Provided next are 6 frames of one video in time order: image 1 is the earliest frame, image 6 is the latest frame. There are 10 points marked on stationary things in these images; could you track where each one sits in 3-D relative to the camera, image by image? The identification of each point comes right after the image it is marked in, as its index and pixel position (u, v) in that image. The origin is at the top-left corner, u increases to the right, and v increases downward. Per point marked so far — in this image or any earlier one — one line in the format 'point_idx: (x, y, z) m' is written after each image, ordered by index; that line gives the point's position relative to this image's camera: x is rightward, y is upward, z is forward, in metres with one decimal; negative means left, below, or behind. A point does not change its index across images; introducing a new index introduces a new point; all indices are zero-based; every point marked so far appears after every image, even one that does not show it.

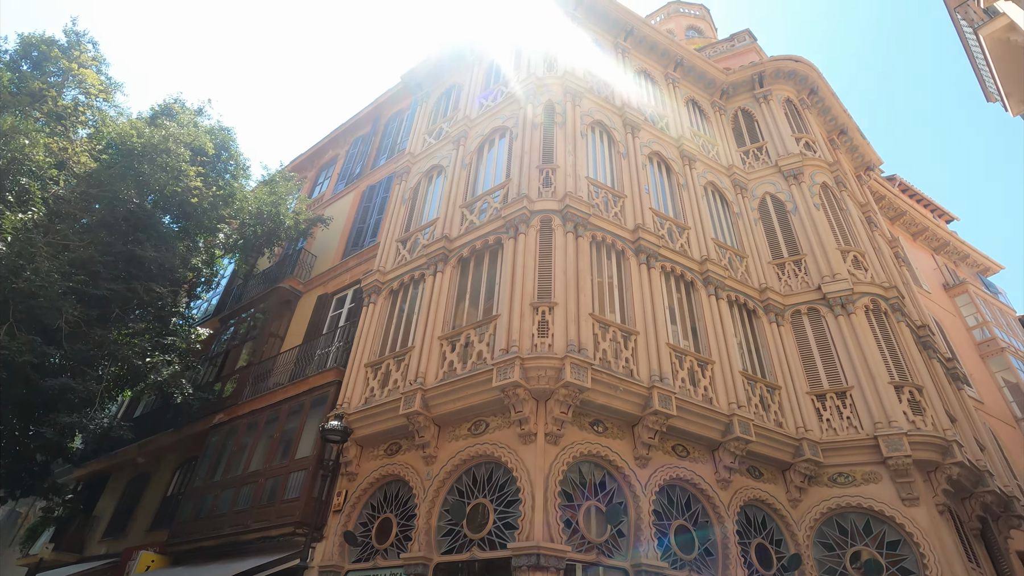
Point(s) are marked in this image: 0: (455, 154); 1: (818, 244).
0: (-1.8, +4.1, +16.5) m
1: (+8.9, +1.3, +15.5) m
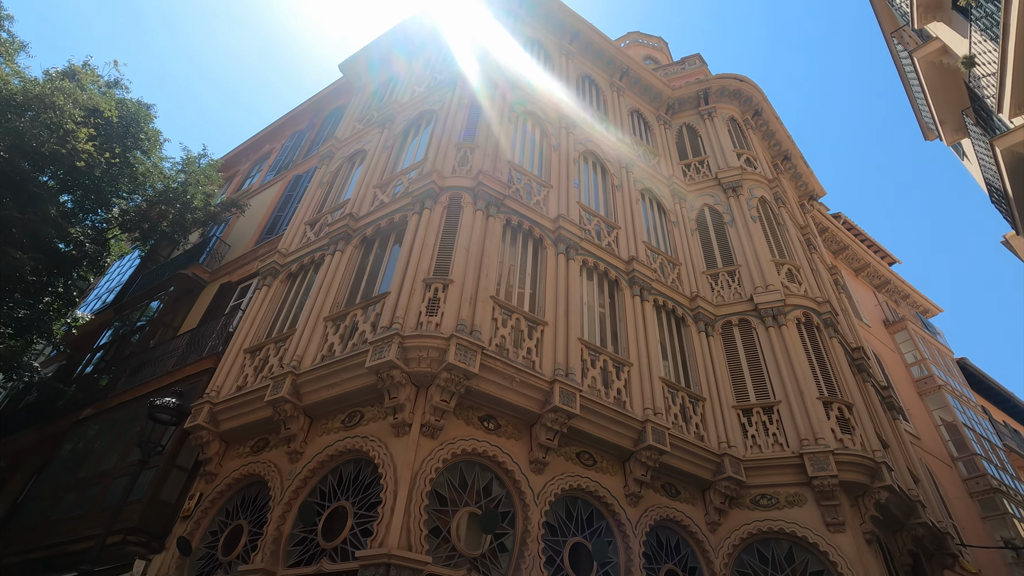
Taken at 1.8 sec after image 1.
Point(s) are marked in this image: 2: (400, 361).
0: (-3.8, +4.3, +15.4) m
1: (+6.7, +0.9, +14.8) m
2: (-1.8, -1.2, +8.7) m
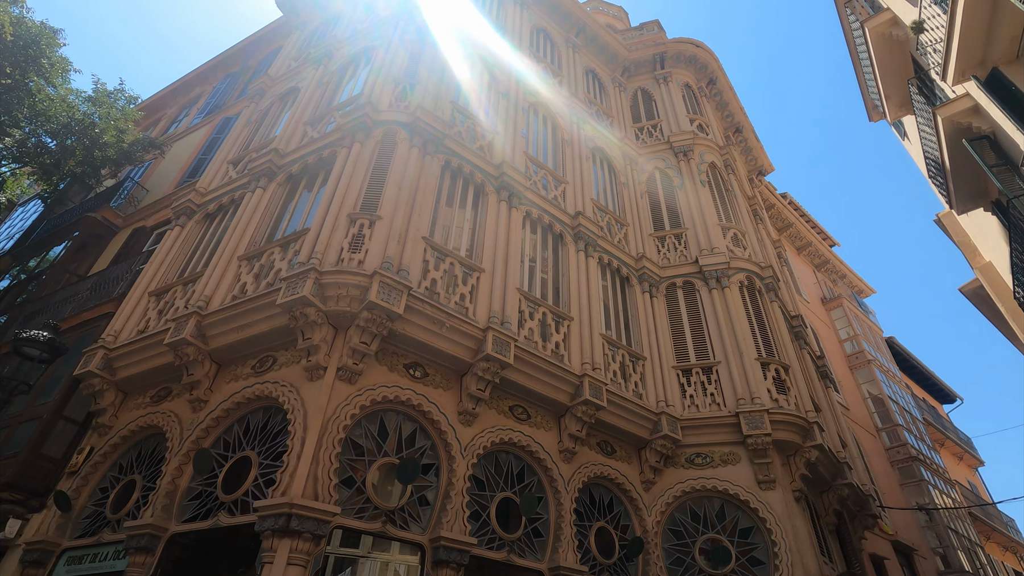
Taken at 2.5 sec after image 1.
0: (-5.3, +5.7, +14.2) m
1: (+5.2, +1.9, +14.6) m
2: (-2.9, -0.2, +7.8) m
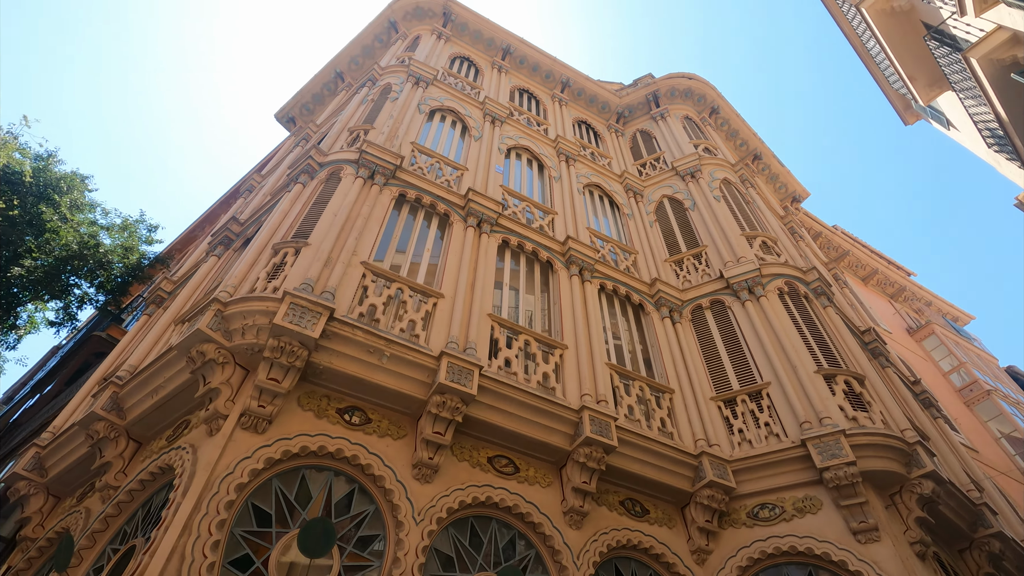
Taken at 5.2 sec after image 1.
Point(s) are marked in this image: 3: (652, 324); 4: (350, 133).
0: (-5.8, +3.5, +14.2) m
1: (+4.9, +1.3, +12.7) m
2: (-3.6, -0.6, +6.5) m
3: (+2.9, -0.7, +10.9) m
4: (-3.3, +3.2, +10.9) m
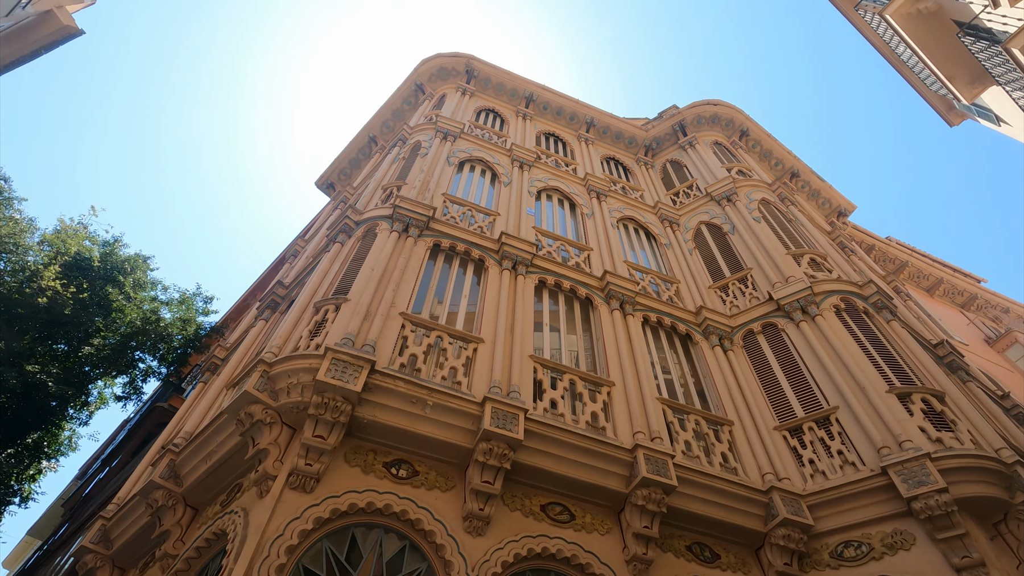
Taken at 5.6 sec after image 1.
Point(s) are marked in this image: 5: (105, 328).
0: (-5.0, +1.9, +14.8) m
1: (+5.8, +0.8, +12.3) m
2: (-3.1, -1.3, +6.6) m
3: (+3.7, -1.3, +10.5) m
4: (-2.7, +2.0, +11.3) m
5: (-12.8, -1.1, +16.7) m
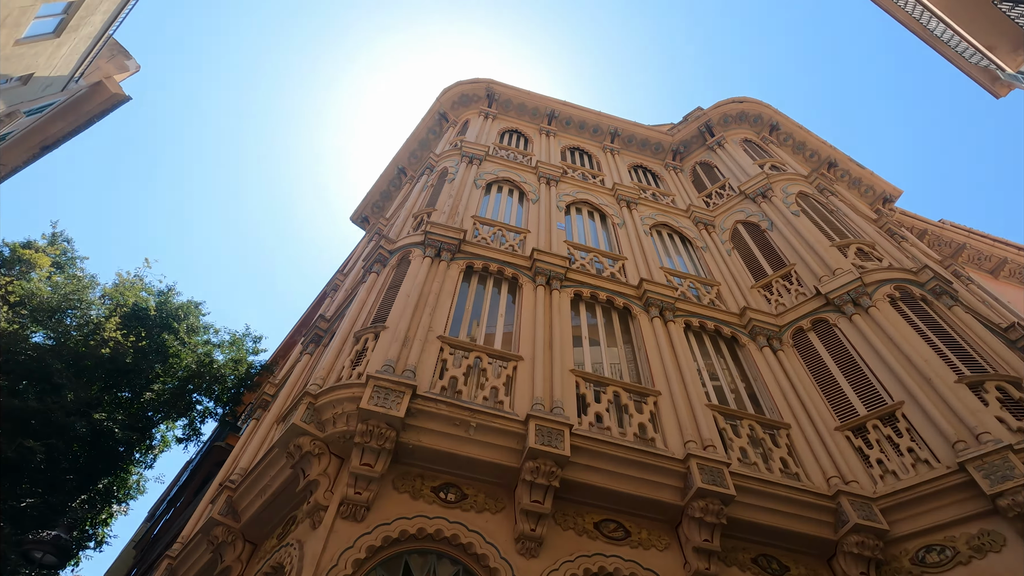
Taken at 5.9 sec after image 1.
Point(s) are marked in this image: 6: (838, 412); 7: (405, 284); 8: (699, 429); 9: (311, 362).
0: (-4.1, +1.0, +15.1) m
1: (+6.5, +0.9, +11.8) m
2: (-2.5, -1.7, +6.7) m
3: (+4.5, -1.3, +10.1) m
4: (-2.1, +1.5, +11.5) m
5: (-11.4, -2.7, +17.5) m
6: (+5.4, -2.1, +8.9) m
7: (-1.8, 0.0, +8.9) m
8: (+2.8, -2.1, +7.9) m
9: (-4.0, -1.5, +10.6) m
